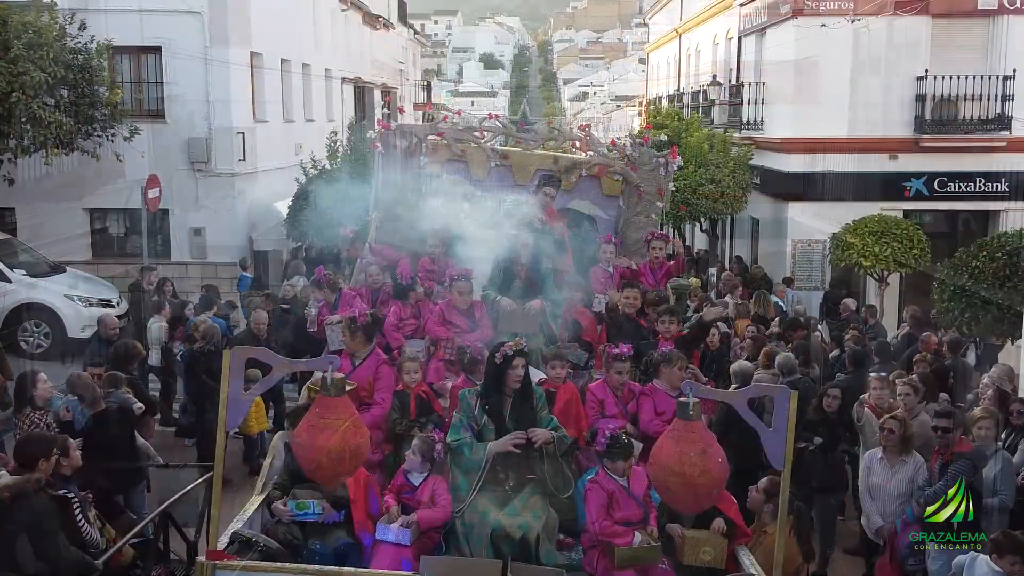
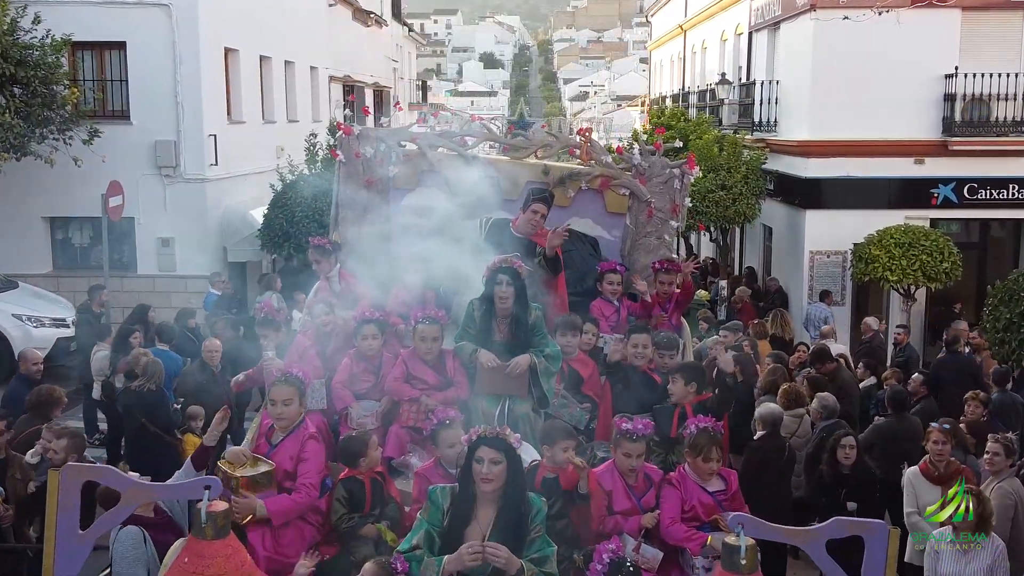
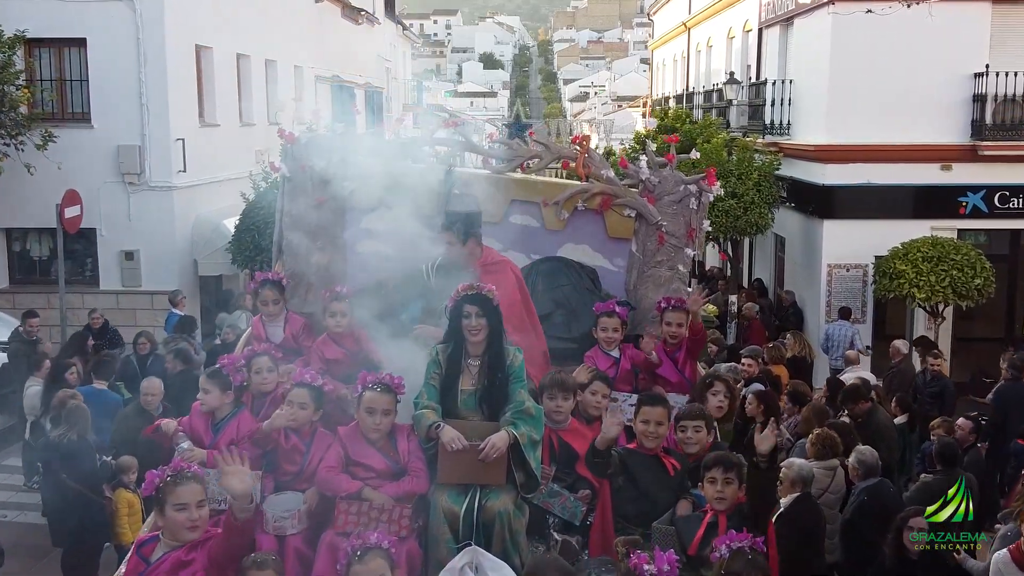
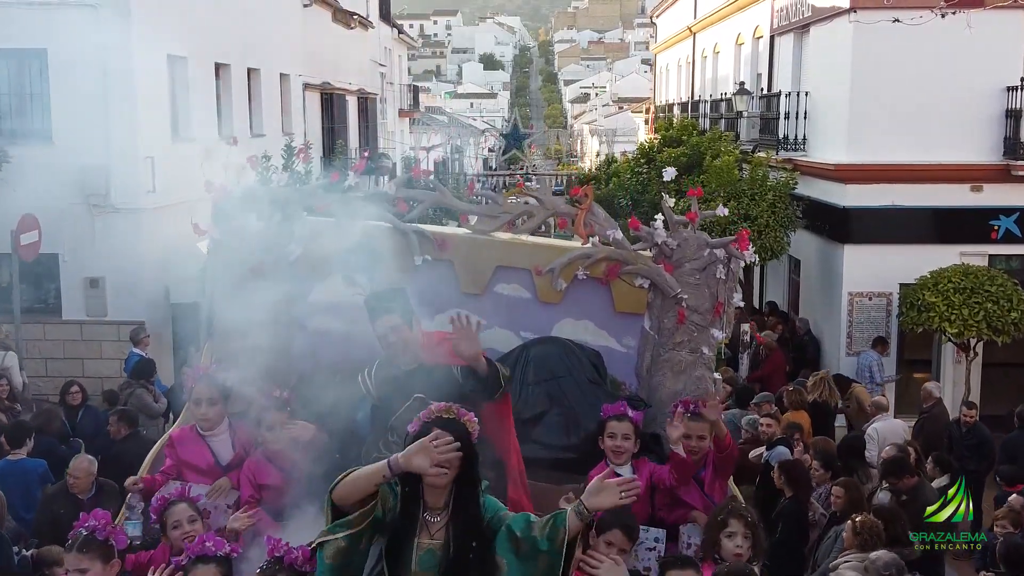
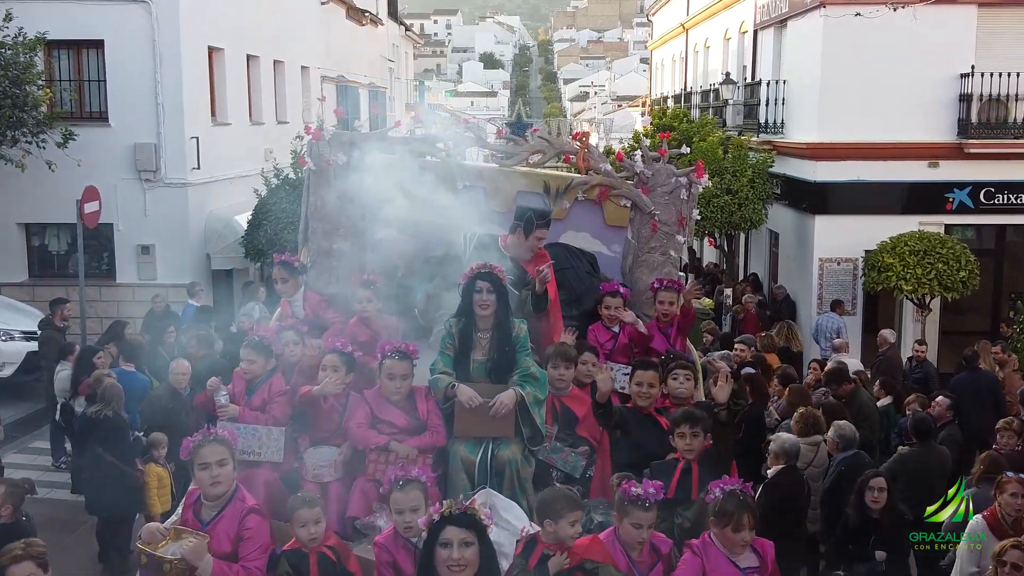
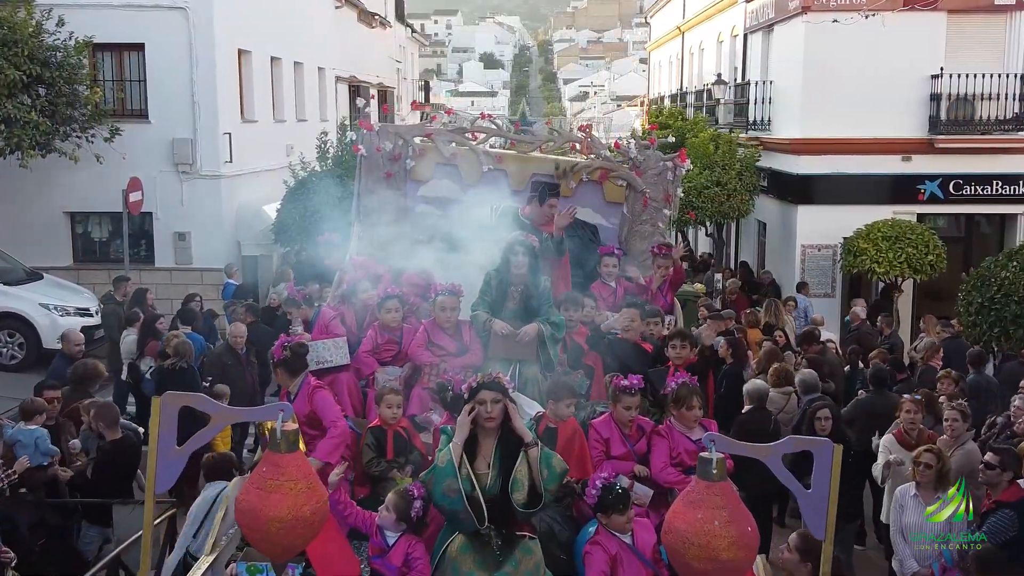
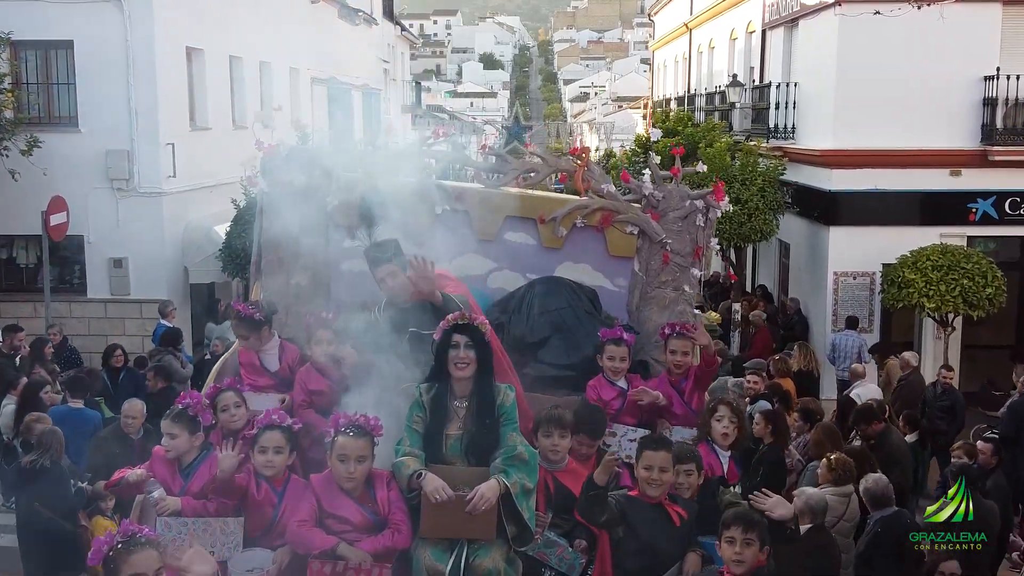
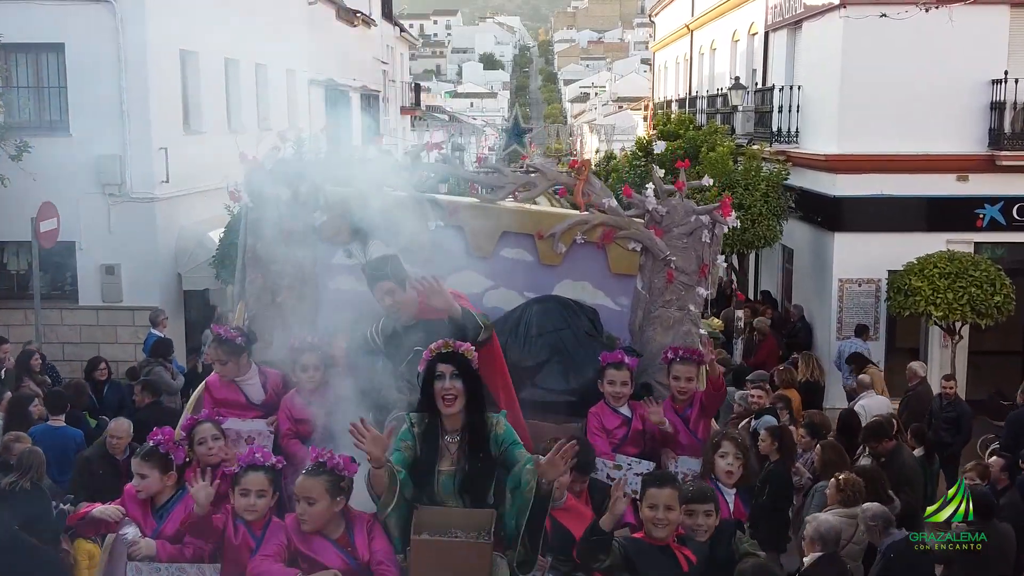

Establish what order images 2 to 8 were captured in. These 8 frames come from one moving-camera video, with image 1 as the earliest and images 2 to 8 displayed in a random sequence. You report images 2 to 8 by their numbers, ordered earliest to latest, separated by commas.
6, 2, 5, 3, 7, 8, 4
